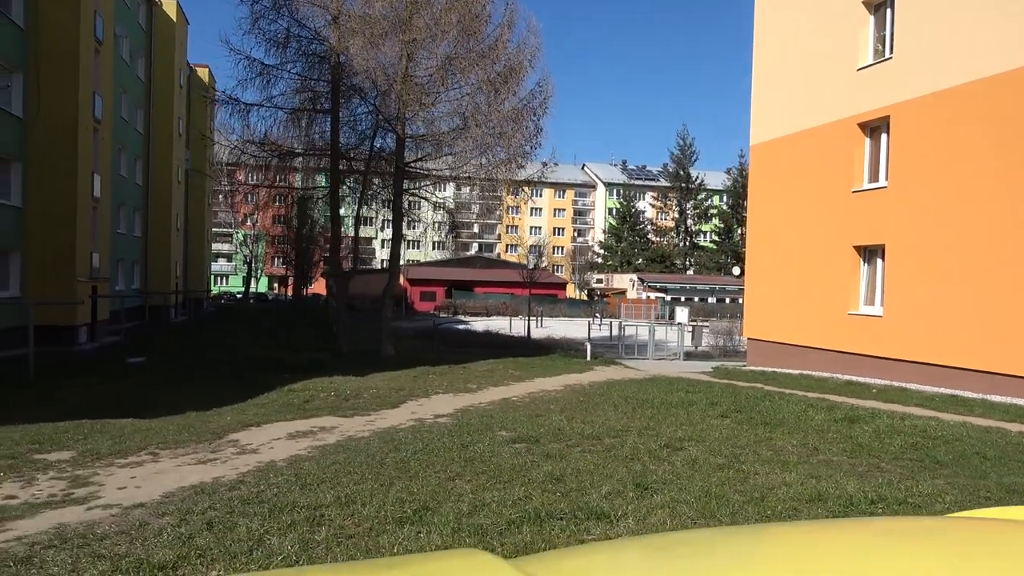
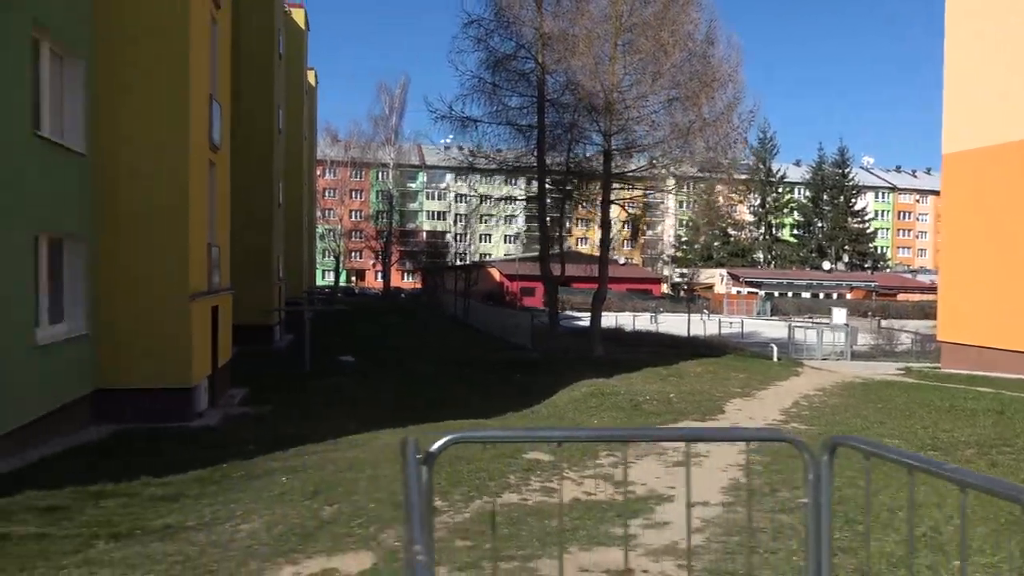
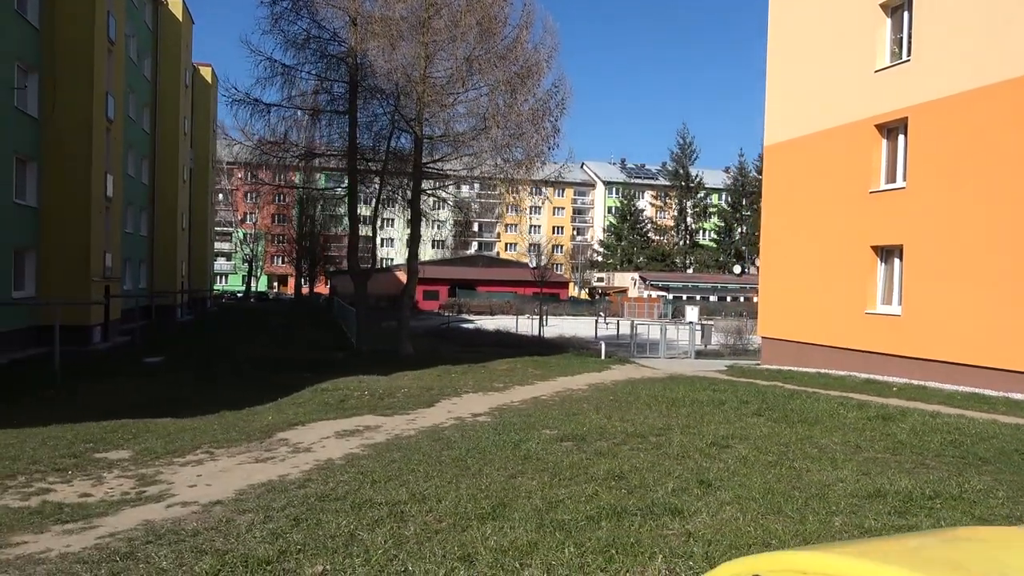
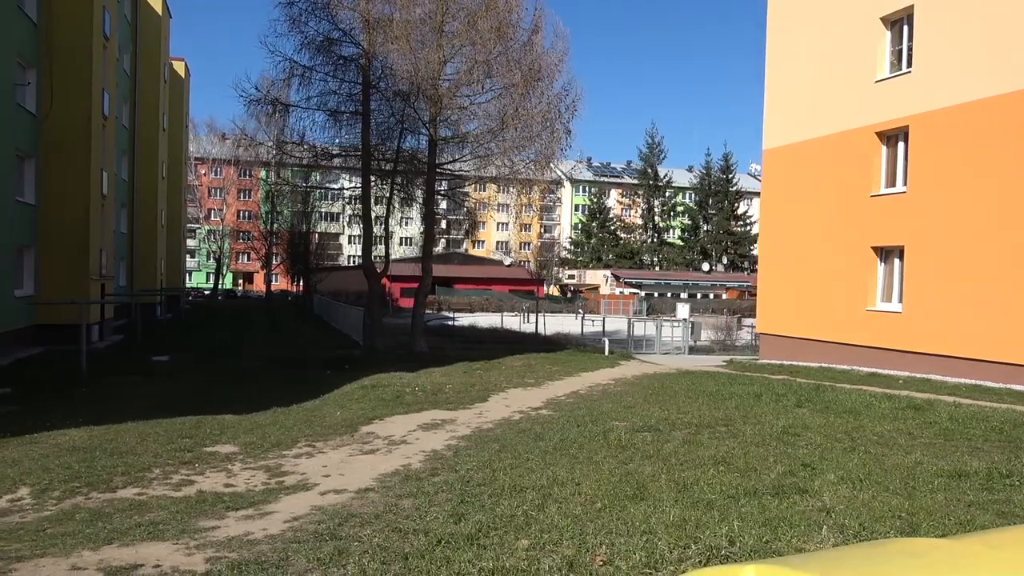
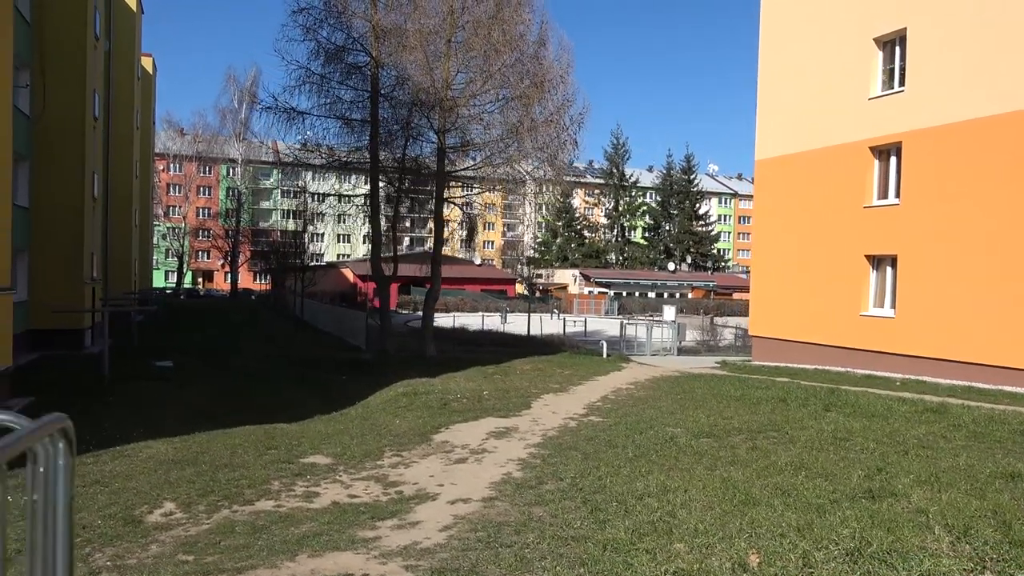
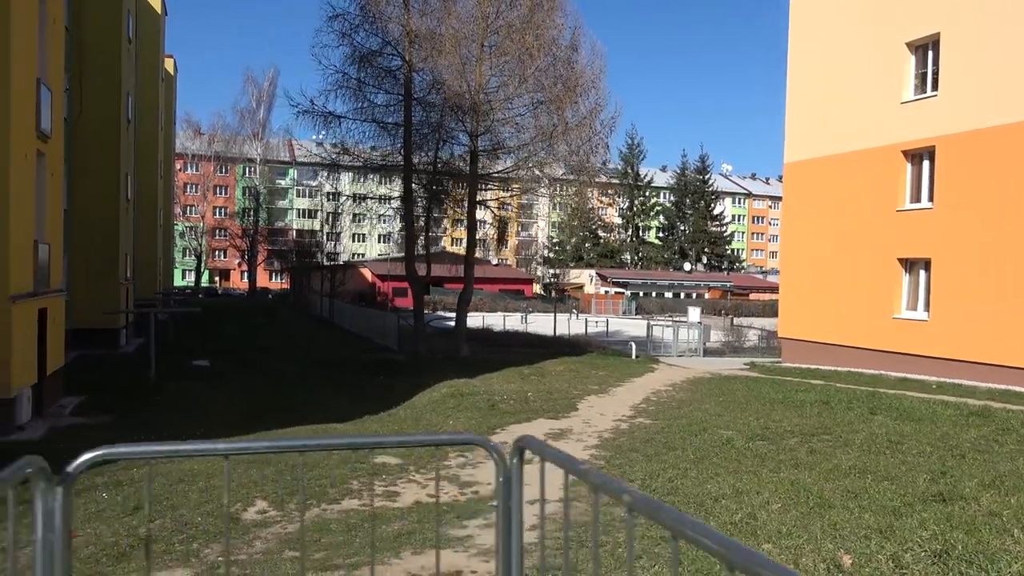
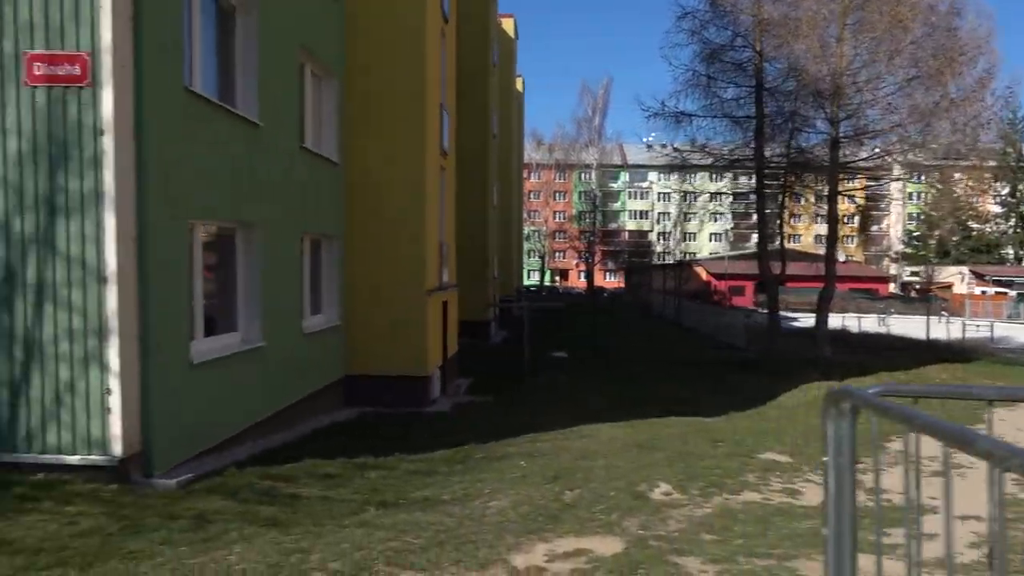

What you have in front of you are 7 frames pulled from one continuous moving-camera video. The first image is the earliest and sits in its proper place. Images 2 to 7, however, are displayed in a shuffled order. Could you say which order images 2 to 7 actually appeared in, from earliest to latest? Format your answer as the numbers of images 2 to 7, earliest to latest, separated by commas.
3, 4, 5, 6, 2, 7
